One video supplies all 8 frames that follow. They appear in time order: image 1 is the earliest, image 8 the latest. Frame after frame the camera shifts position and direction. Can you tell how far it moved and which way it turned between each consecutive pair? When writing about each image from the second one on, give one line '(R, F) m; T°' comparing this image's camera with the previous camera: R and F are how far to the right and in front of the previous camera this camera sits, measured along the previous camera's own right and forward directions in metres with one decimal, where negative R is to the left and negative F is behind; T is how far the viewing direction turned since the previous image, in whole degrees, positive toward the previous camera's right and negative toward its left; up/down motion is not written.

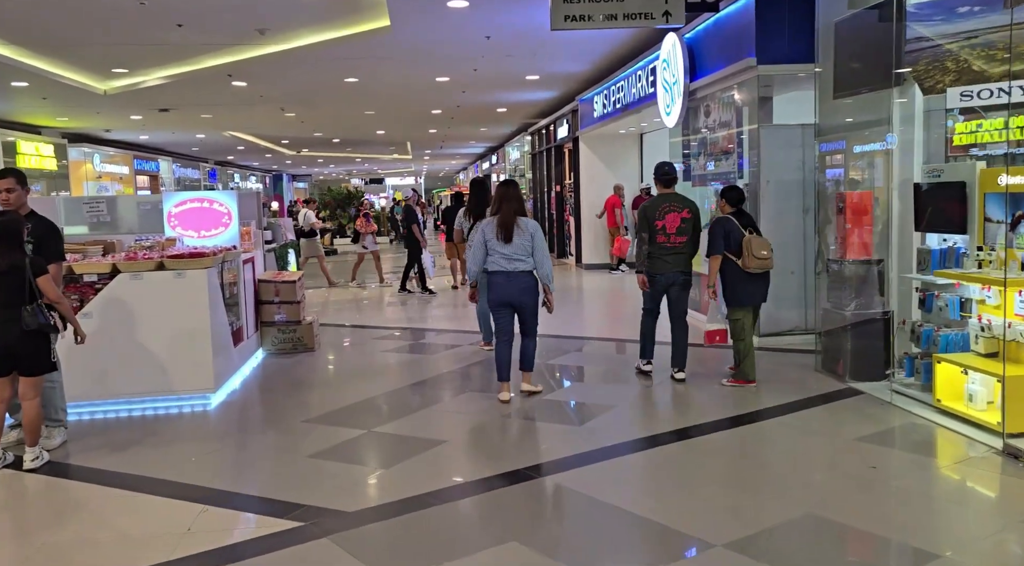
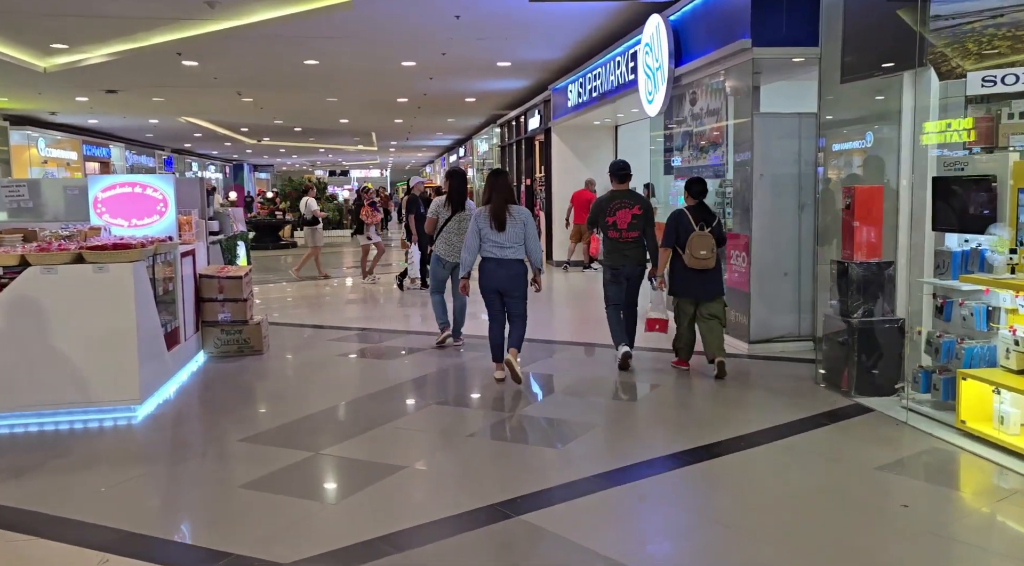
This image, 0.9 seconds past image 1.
(0.0, +0.5) m; +3°
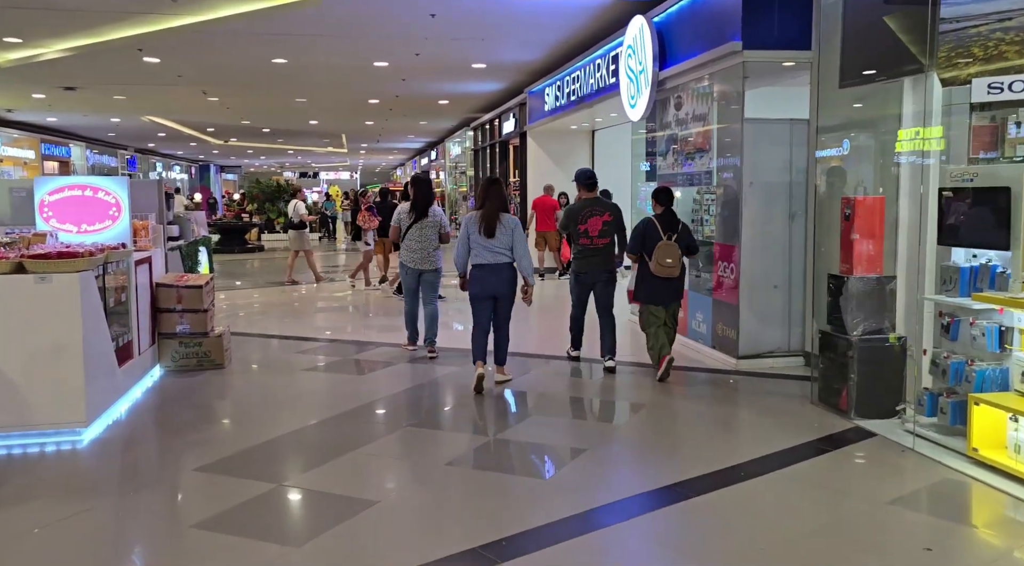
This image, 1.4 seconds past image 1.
(-0.1, +0.3) m; +2°
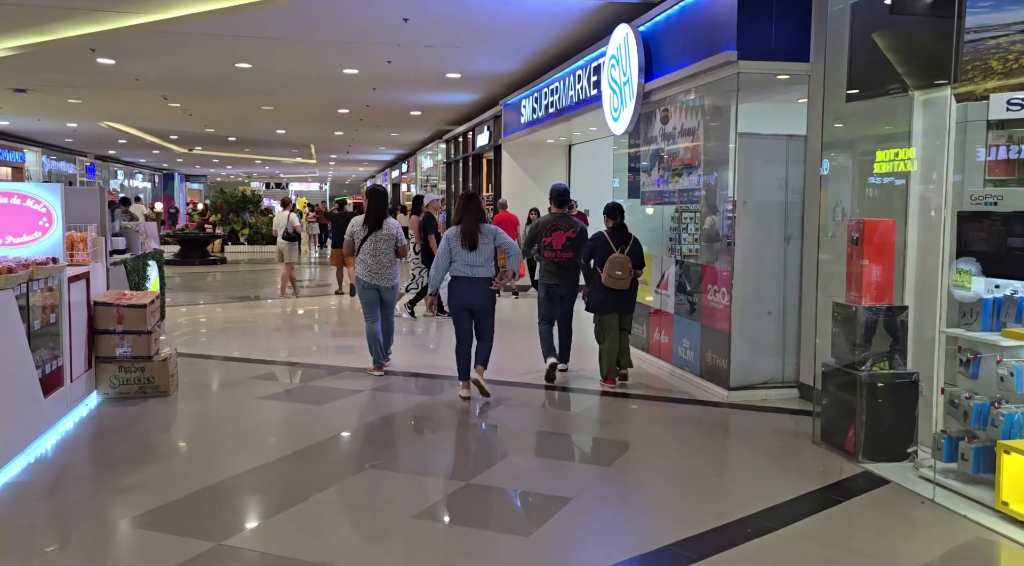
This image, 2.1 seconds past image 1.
(0.0, +0.4) m; +2°
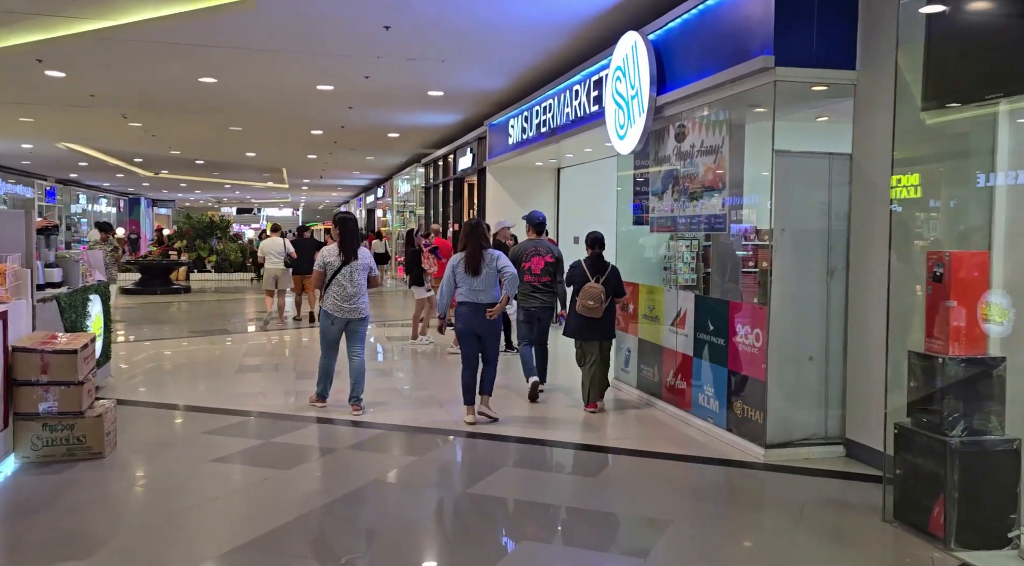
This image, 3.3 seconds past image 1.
(-0.1, +0.7) m; +2°
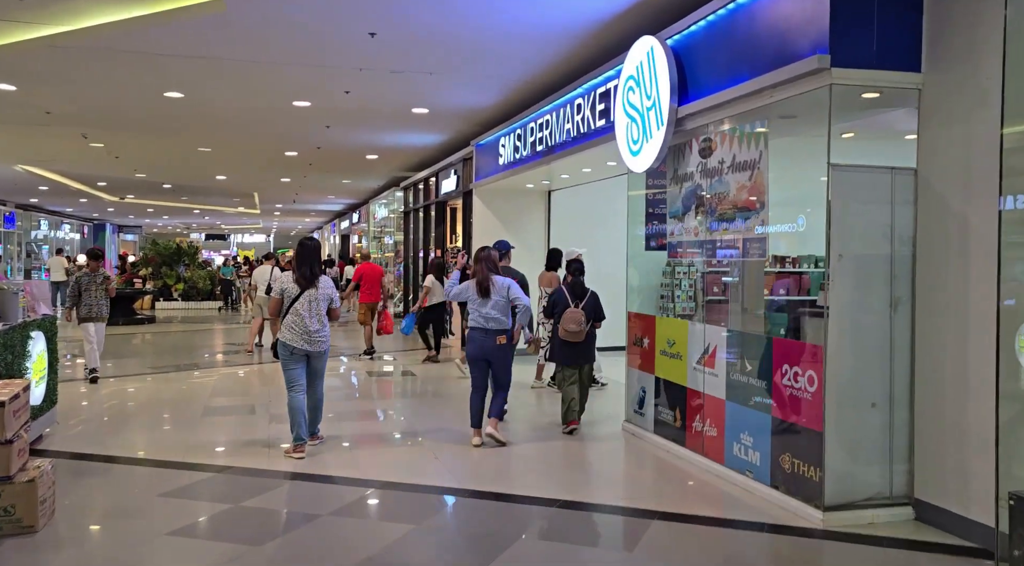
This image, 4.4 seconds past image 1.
(-0.2, +0.6) m; +2°
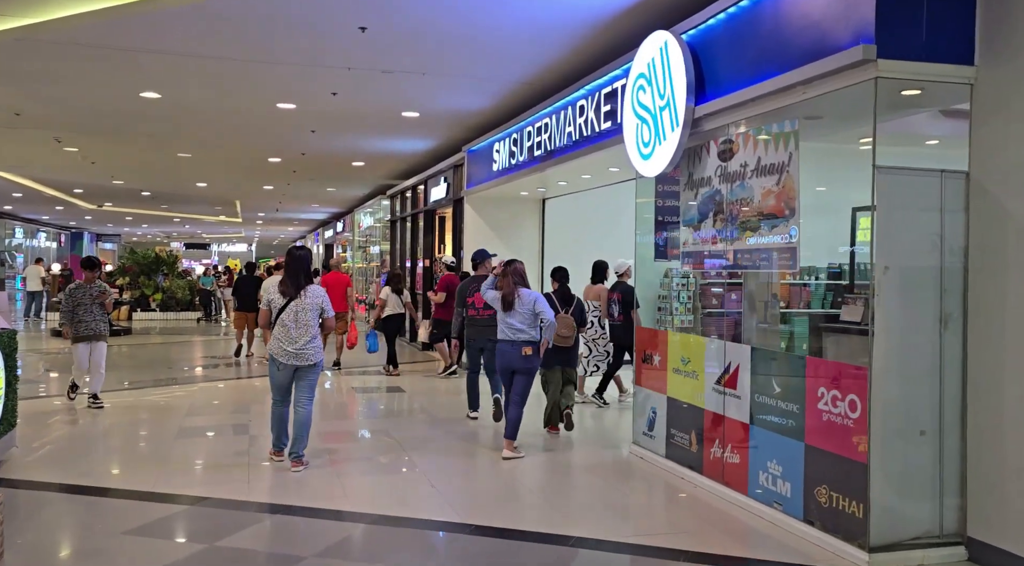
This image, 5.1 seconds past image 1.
(-0.1, +0.4) m; +1°
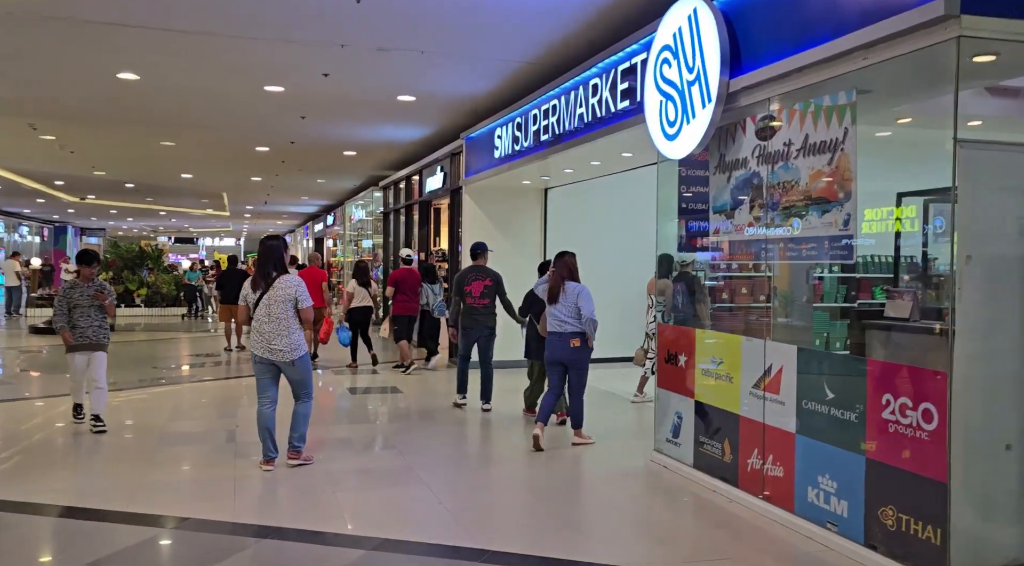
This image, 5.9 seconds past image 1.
(-0.1, +0.5) m; +1°
